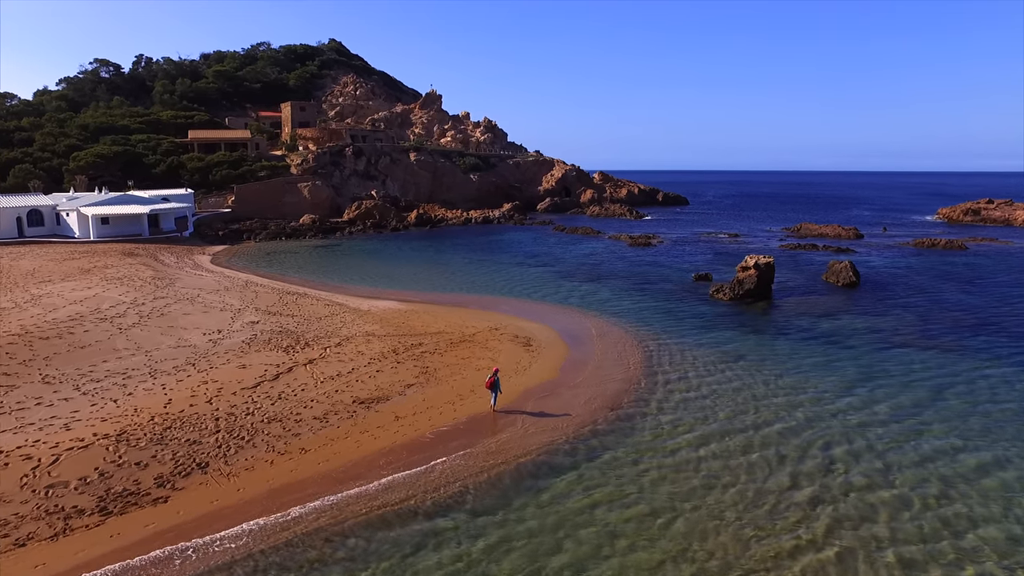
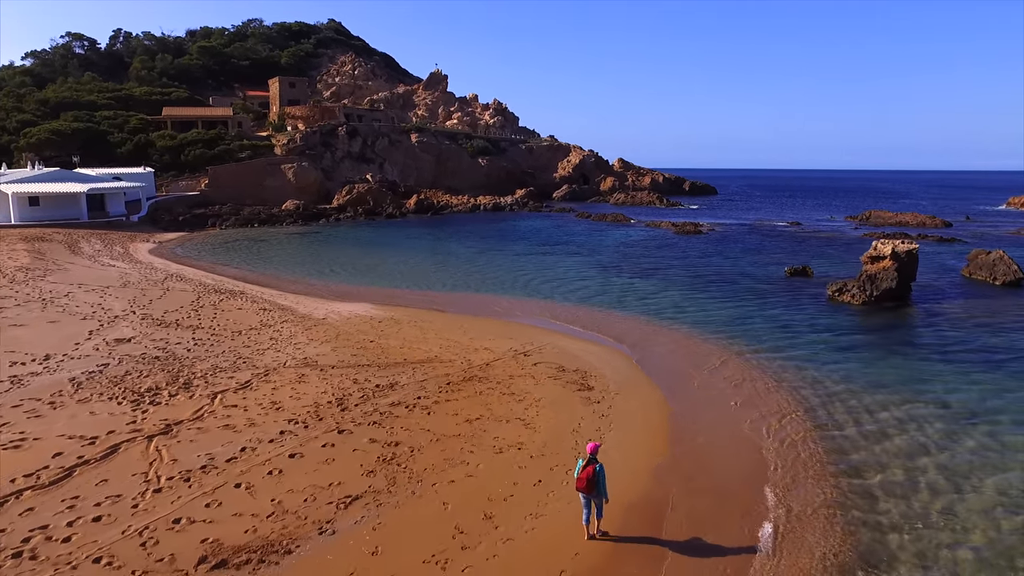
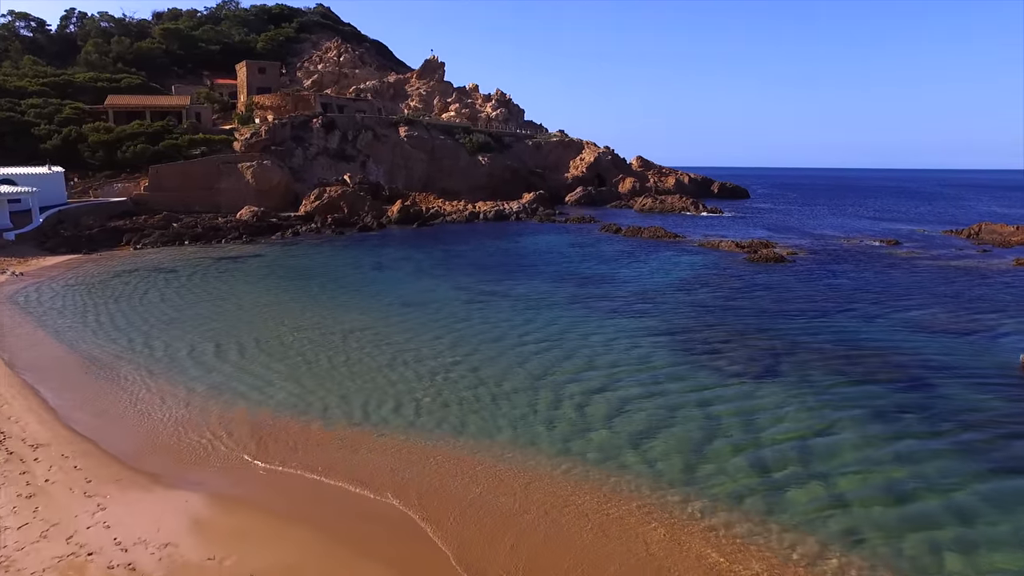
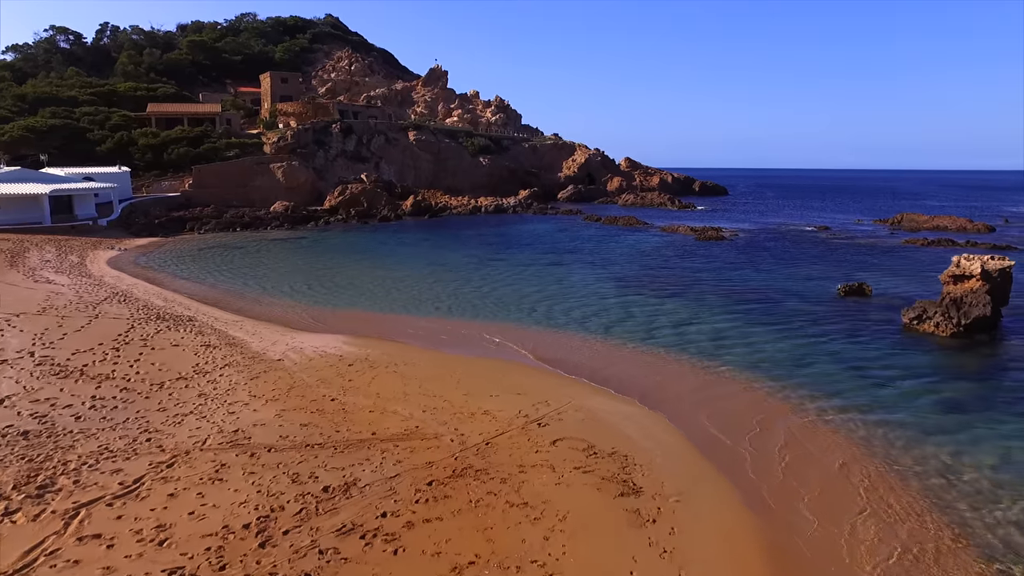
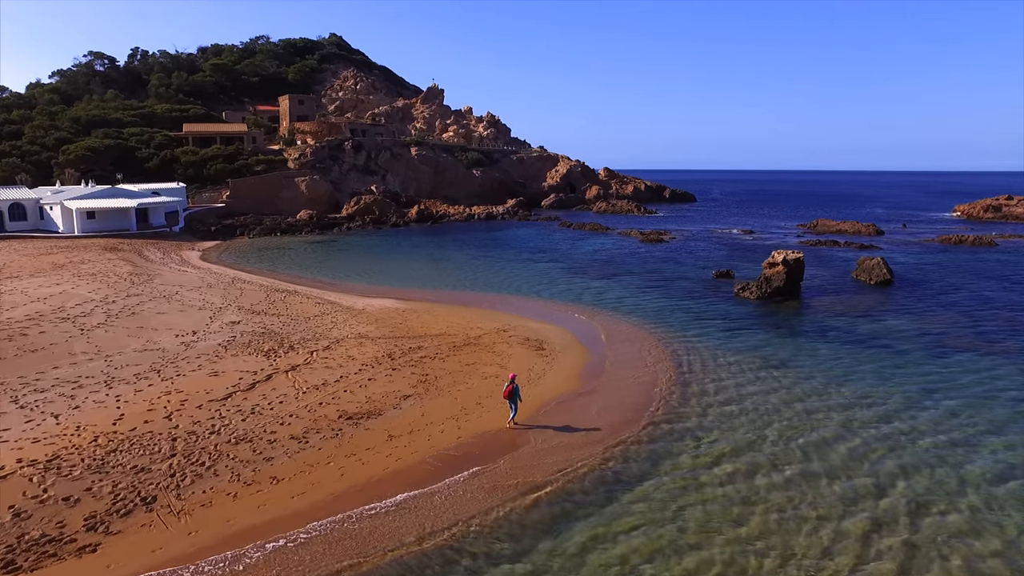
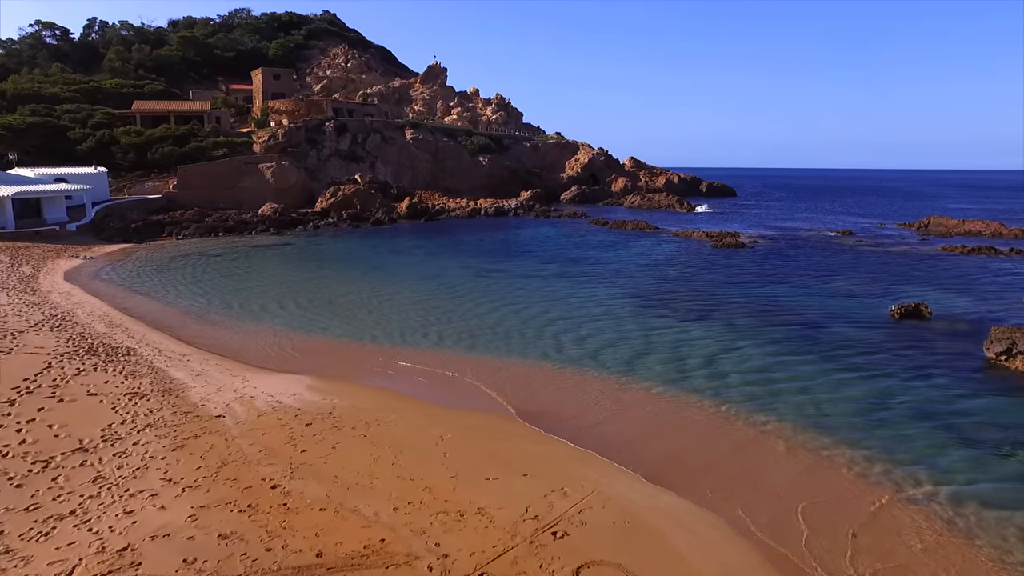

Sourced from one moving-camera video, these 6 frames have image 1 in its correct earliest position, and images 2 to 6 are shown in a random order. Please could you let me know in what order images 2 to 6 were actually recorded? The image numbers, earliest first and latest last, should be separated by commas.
5, 2, 4, 6, 3
